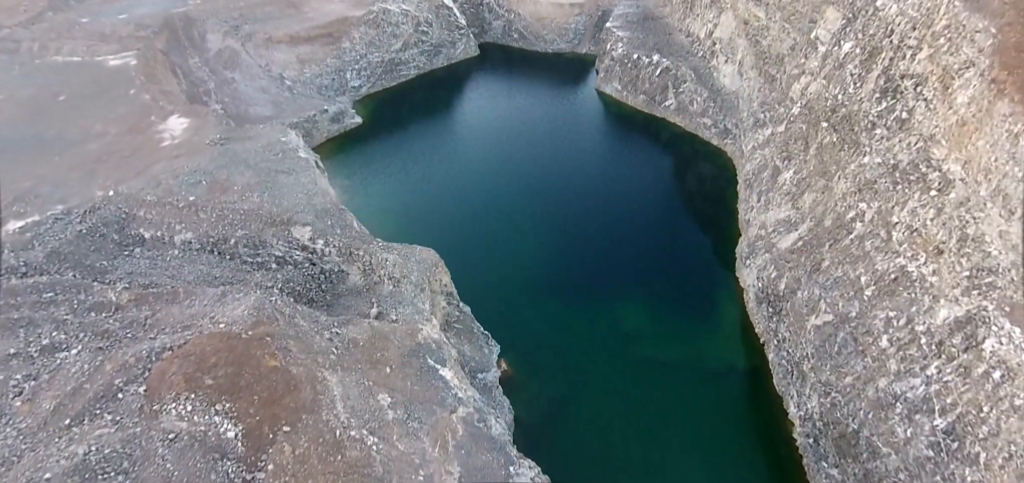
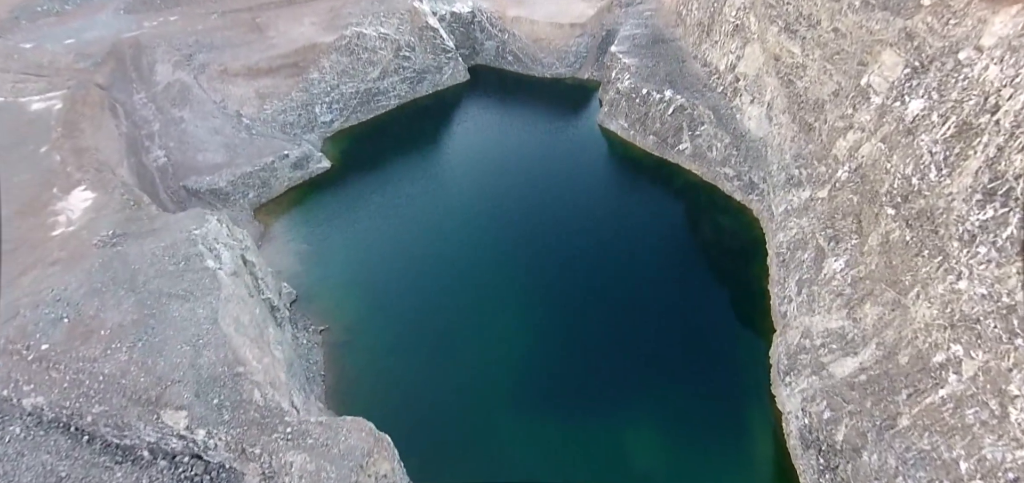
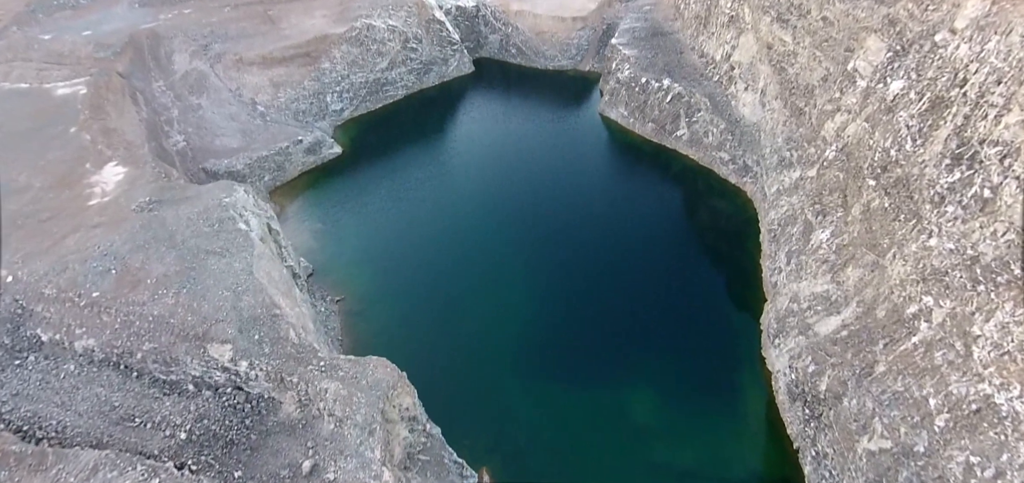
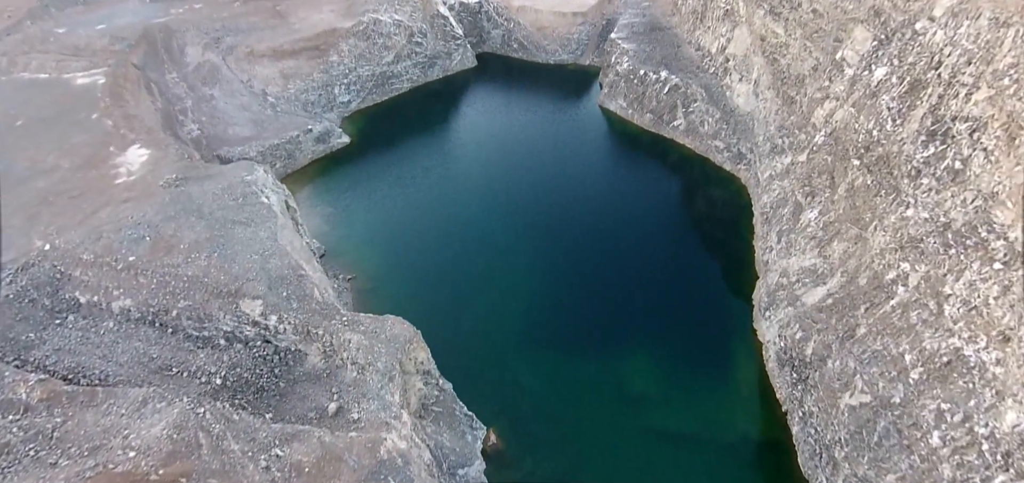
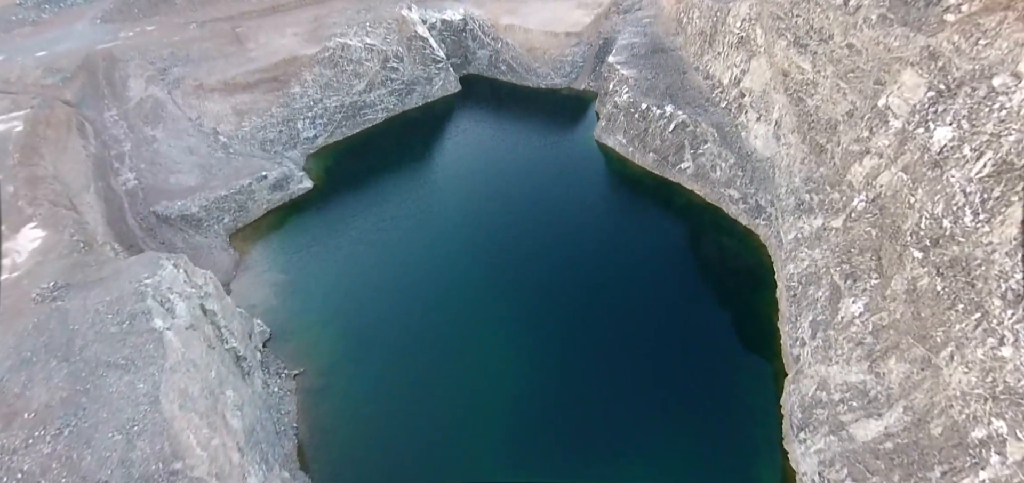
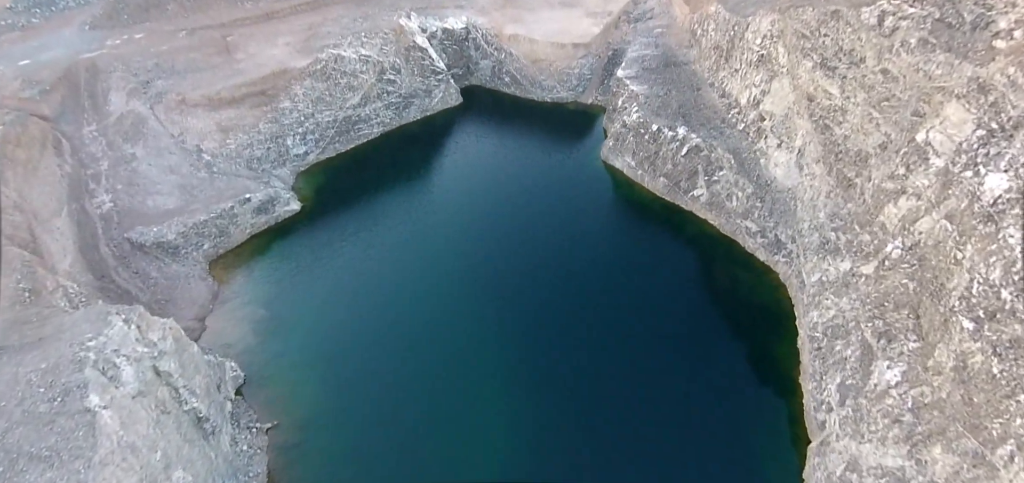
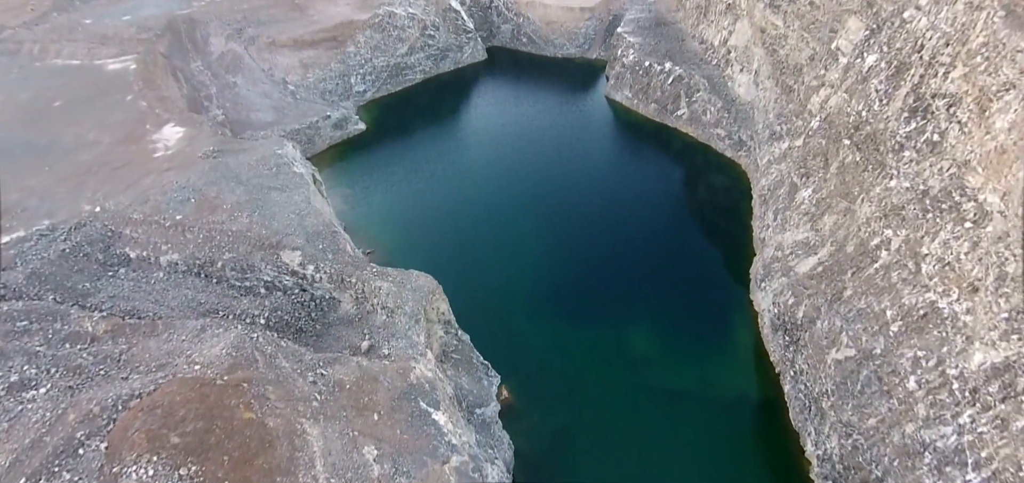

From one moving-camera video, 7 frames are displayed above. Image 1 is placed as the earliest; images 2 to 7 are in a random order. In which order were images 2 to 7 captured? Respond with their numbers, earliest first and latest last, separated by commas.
7, 4, 3, 2, 5, 6
